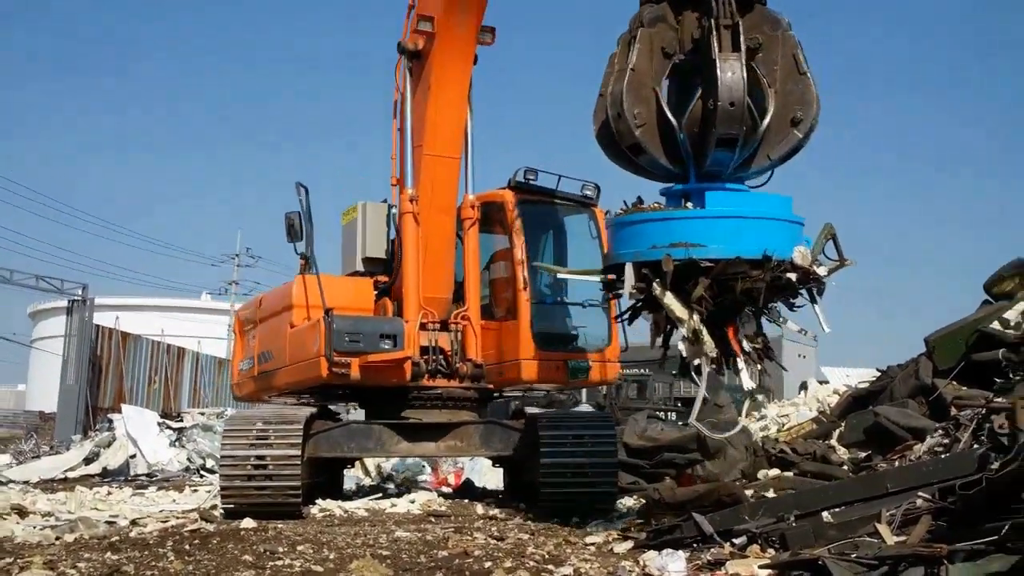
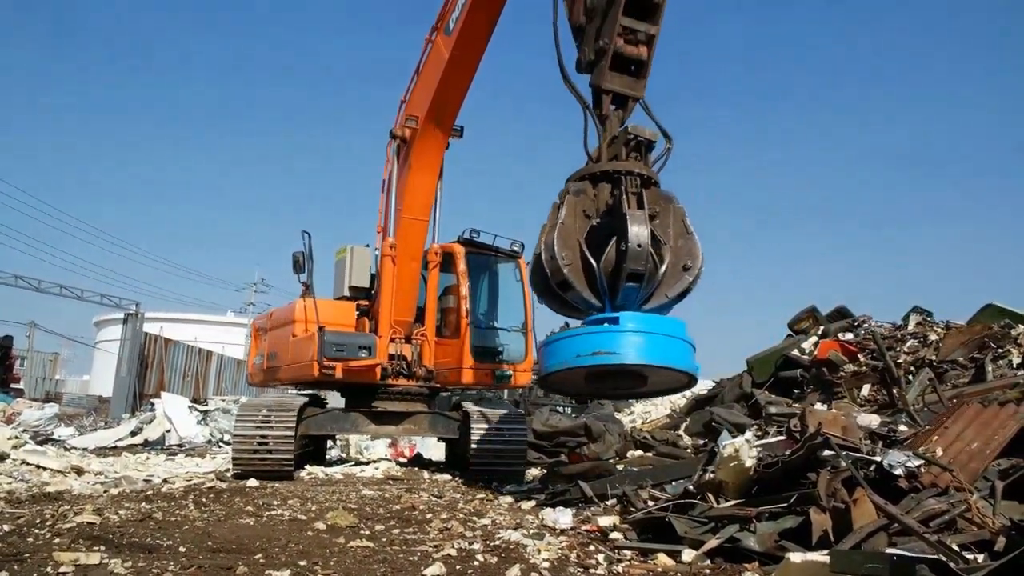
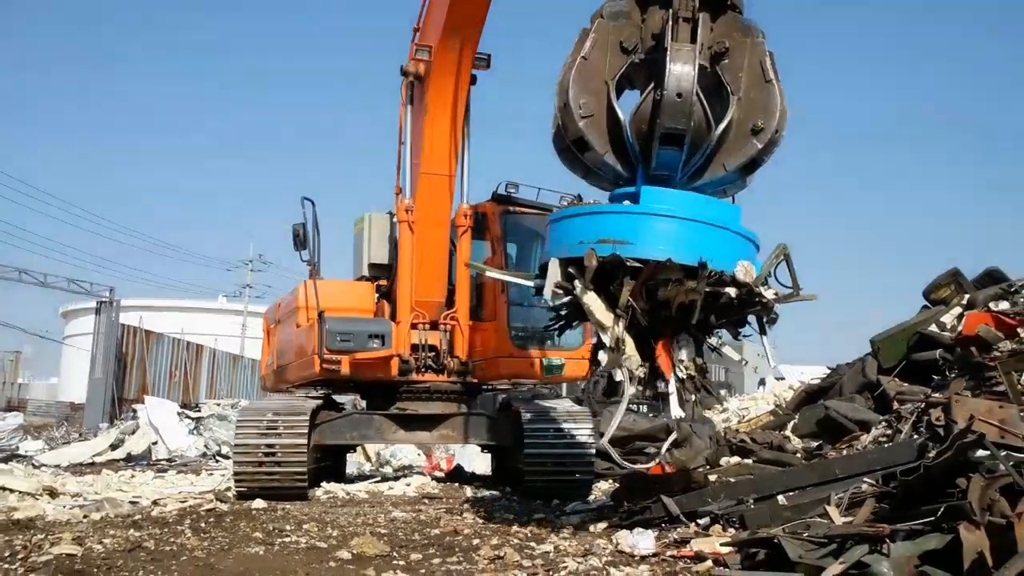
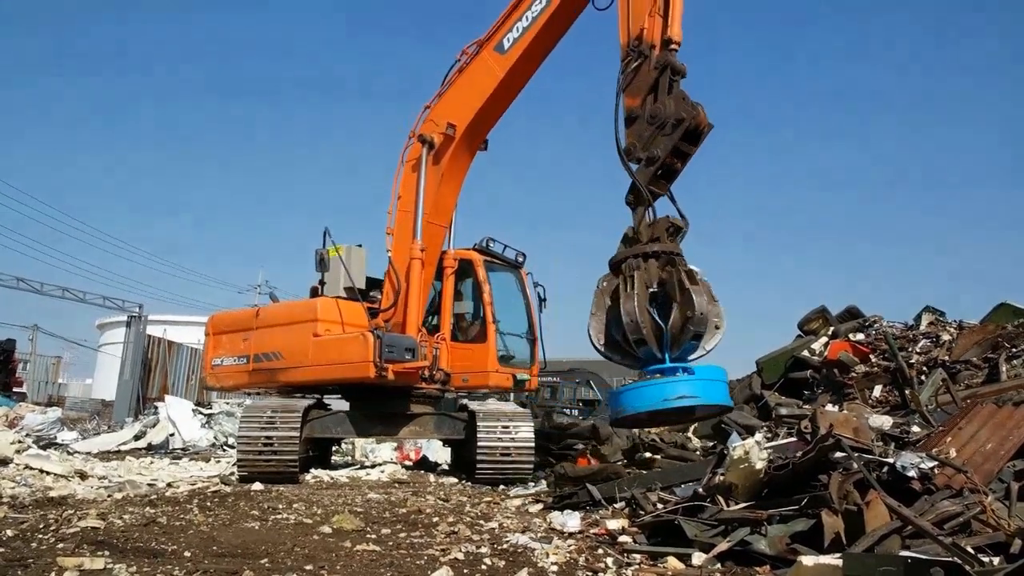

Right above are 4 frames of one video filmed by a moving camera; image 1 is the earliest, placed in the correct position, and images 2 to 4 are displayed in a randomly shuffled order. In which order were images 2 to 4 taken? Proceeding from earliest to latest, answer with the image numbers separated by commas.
3, 2, 4
